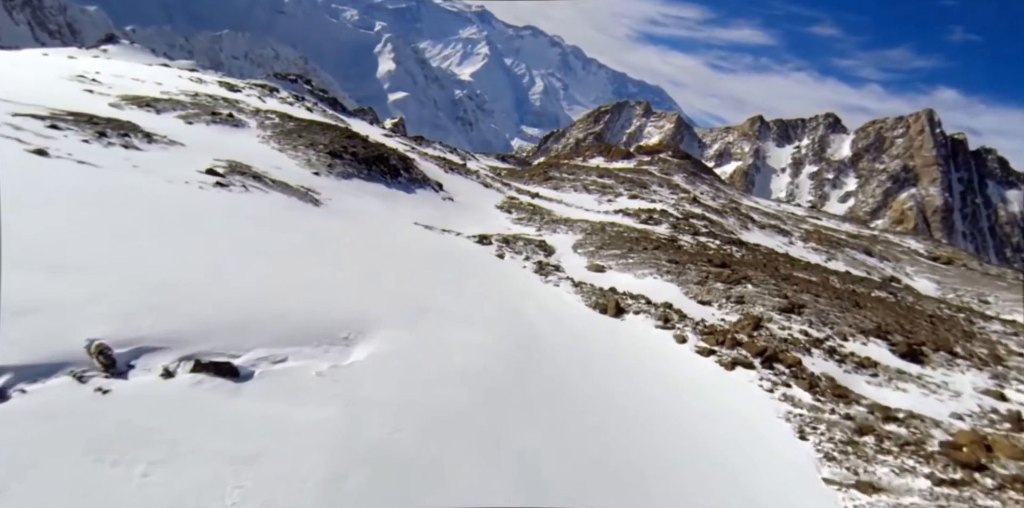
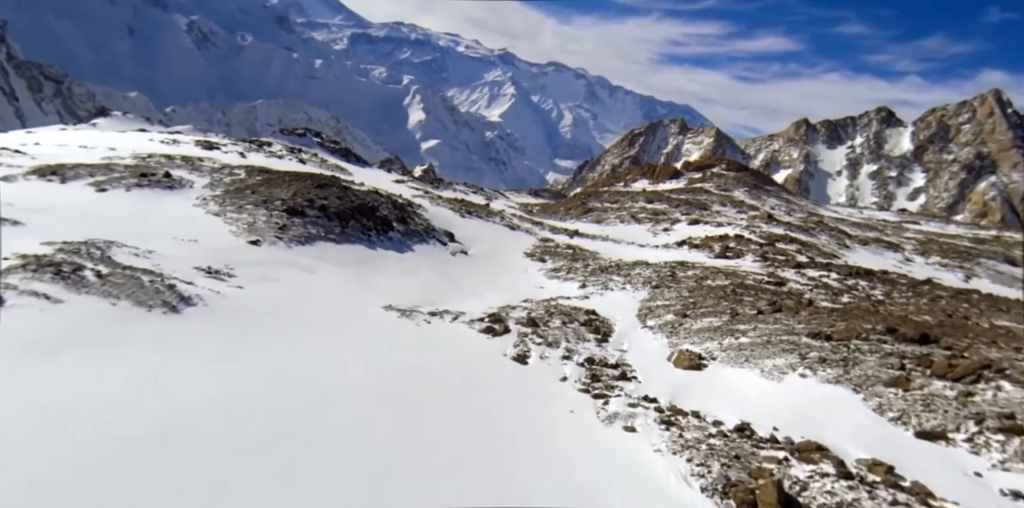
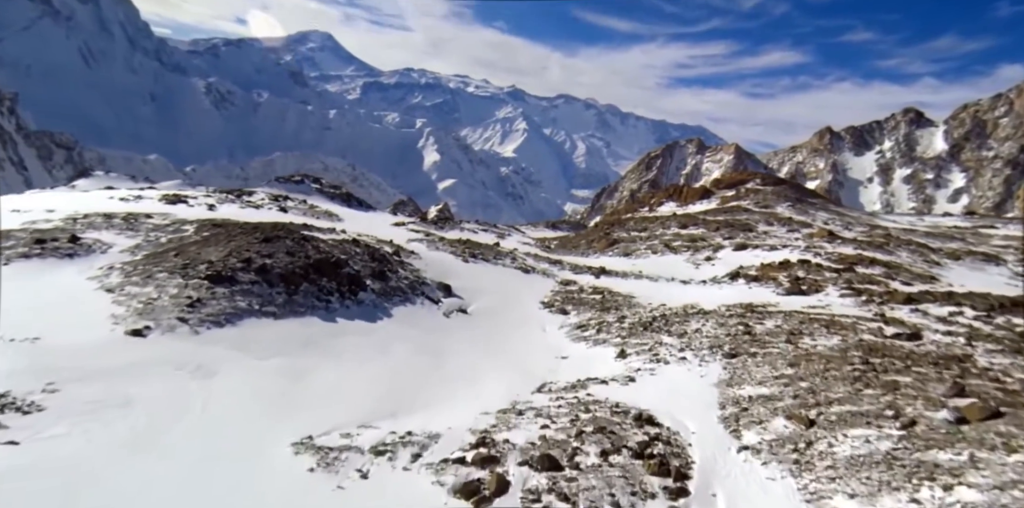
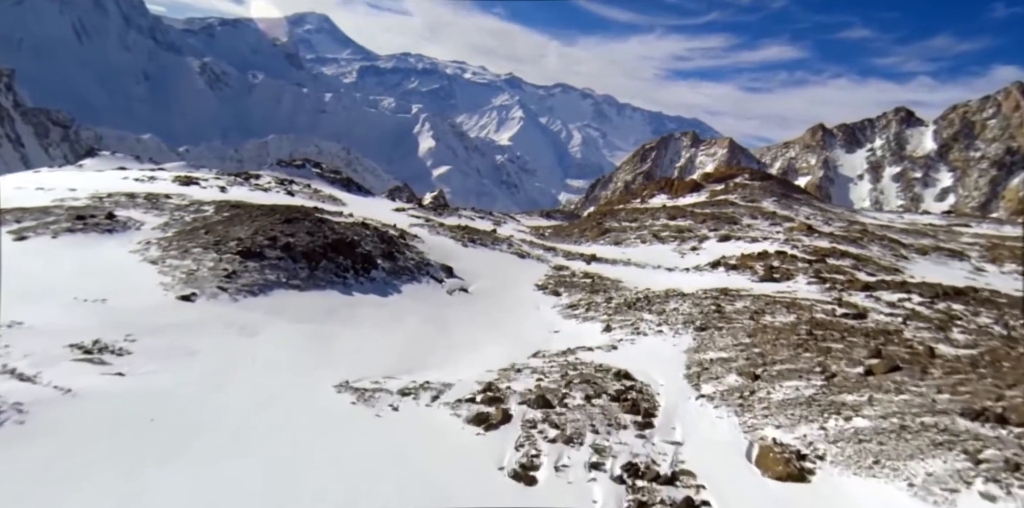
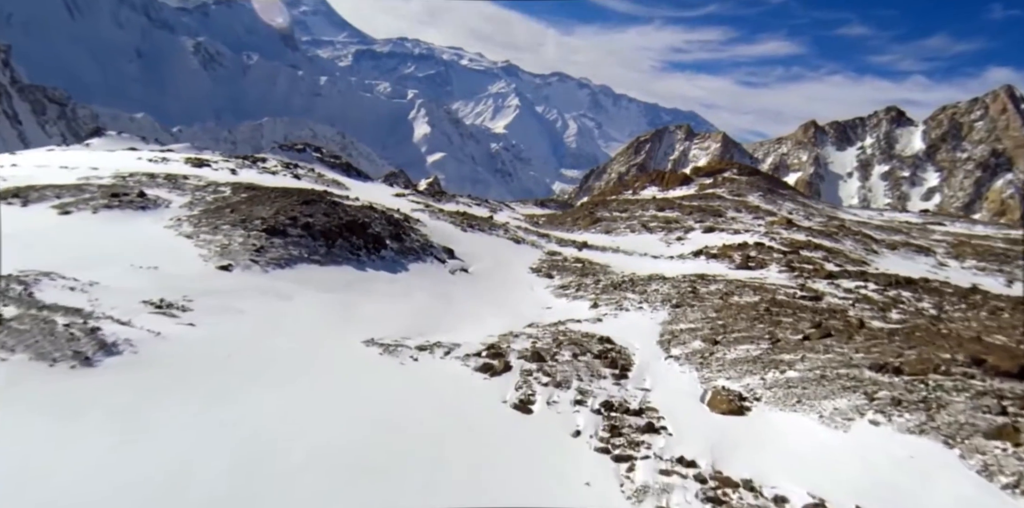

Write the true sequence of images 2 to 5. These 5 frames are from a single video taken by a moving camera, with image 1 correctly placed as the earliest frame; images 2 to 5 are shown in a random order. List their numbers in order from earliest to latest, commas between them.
2, 5, 4, 3
